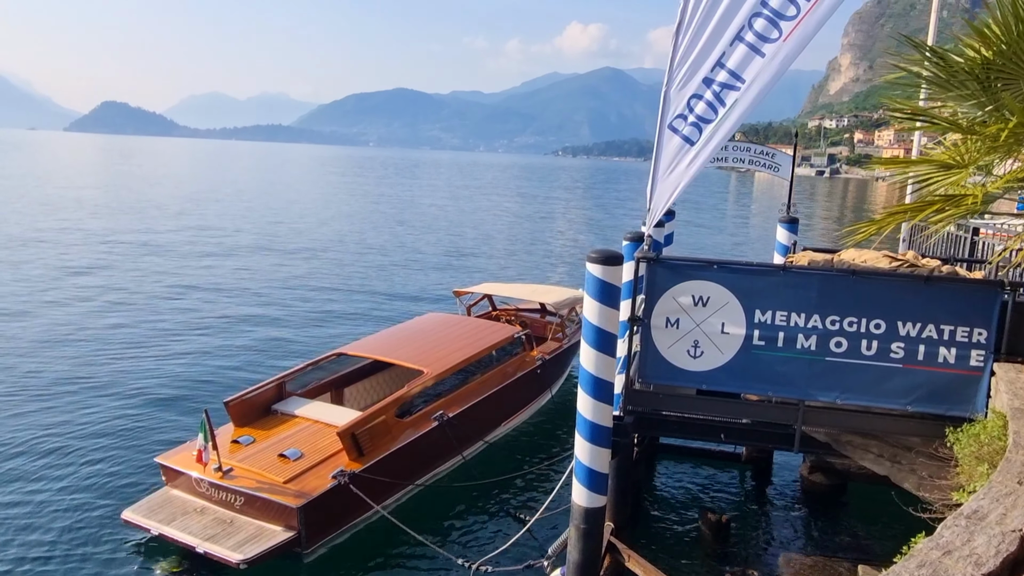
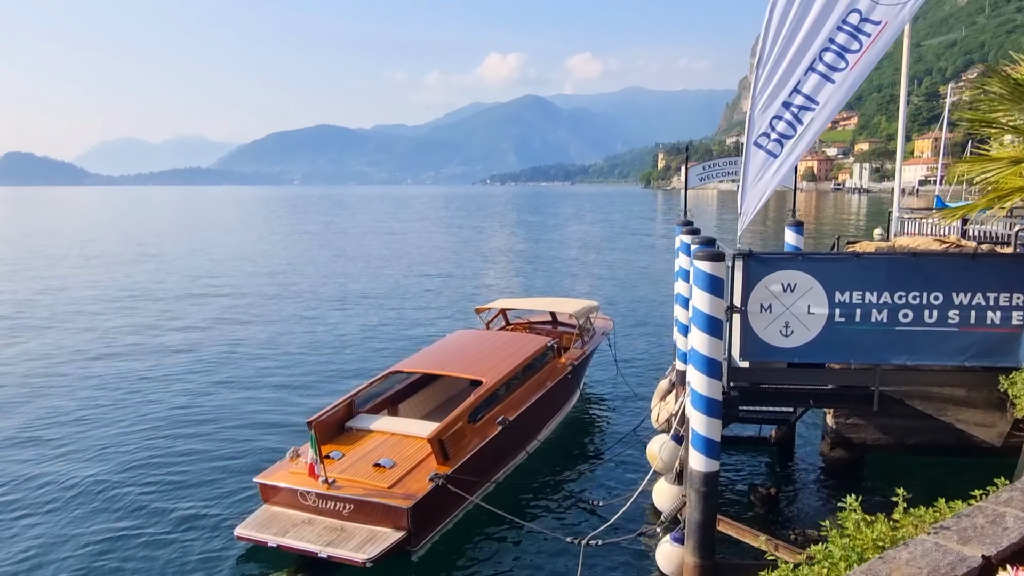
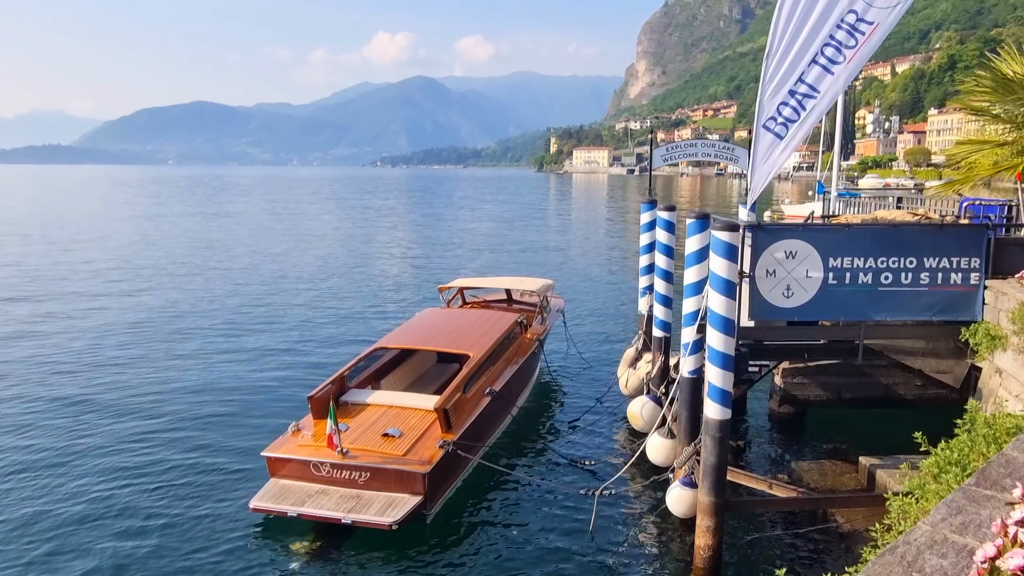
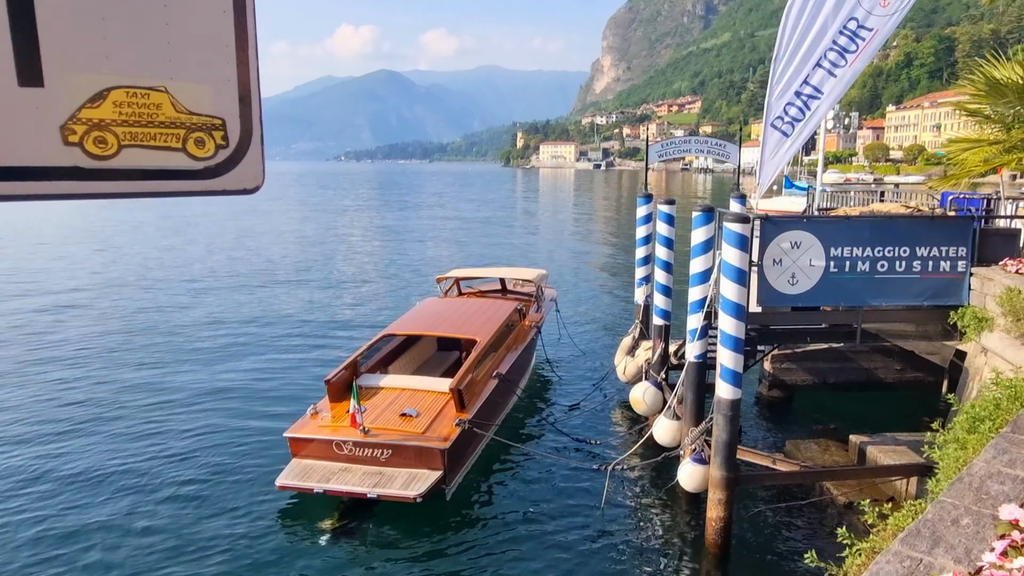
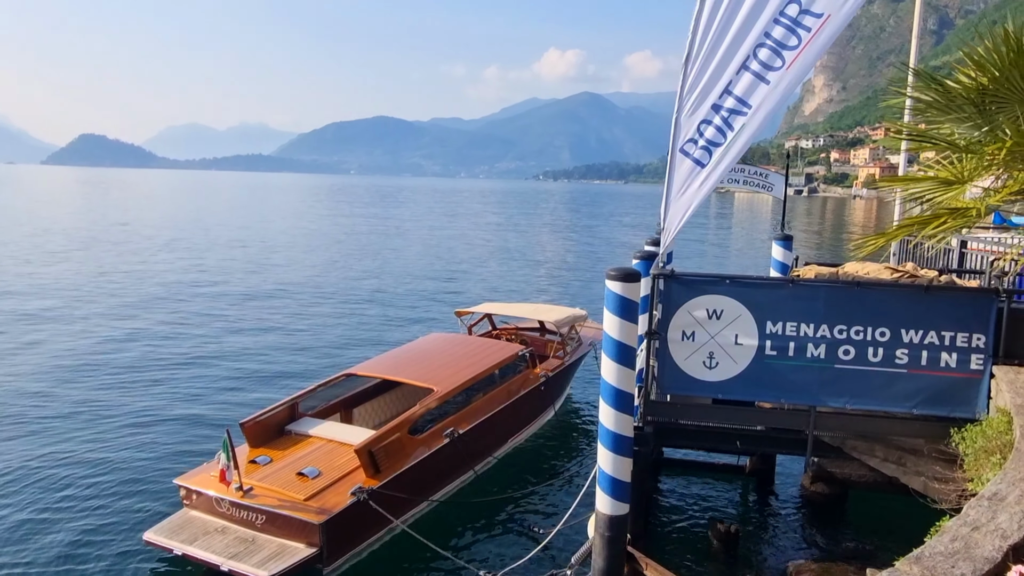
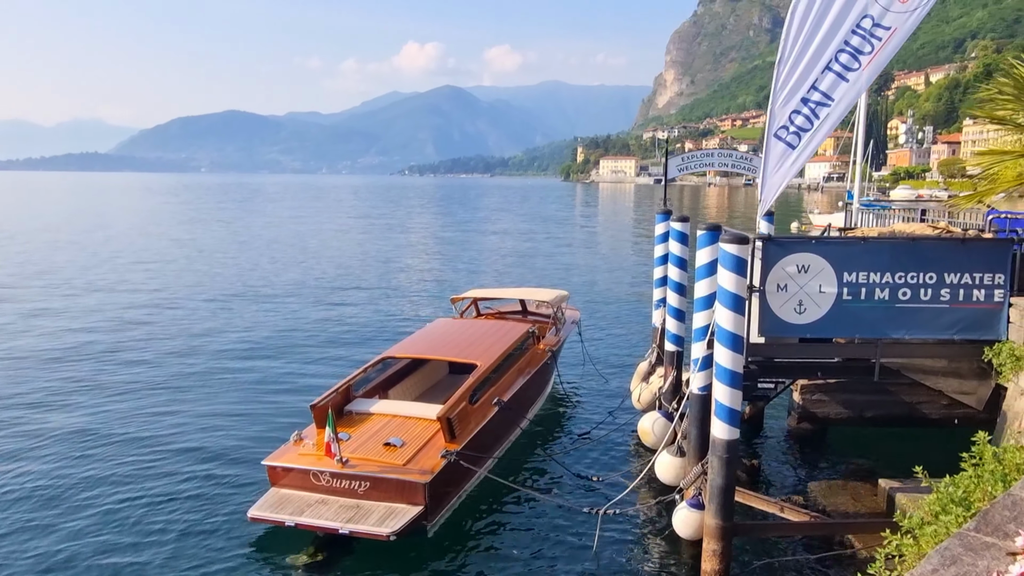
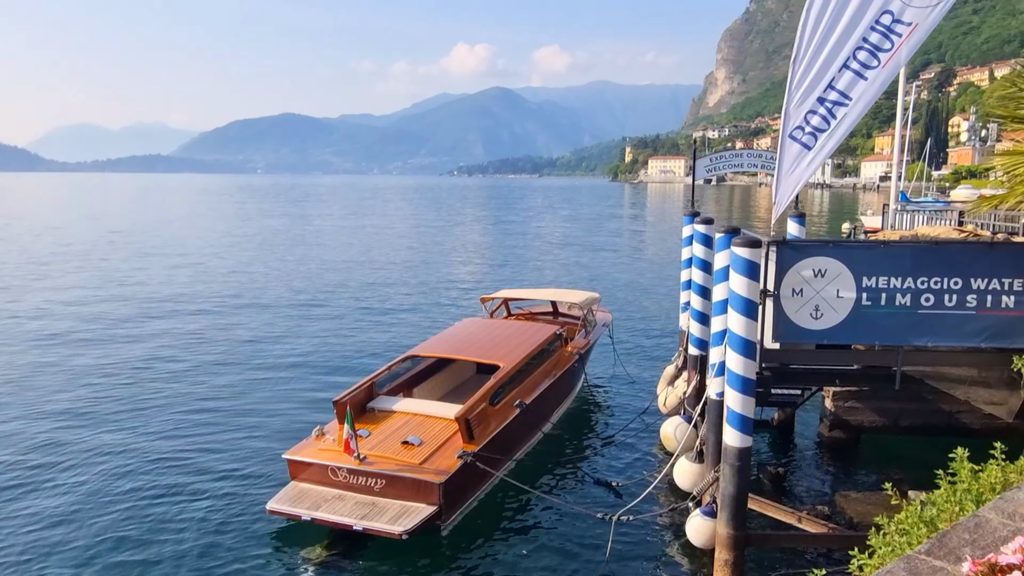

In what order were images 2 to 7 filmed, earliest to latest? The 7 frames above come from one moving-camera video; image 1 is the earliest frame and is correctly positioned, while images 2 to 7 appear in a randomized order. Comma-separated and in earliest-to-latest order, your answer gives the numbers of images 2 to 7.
5, 2, 7, 6, 3, 4
